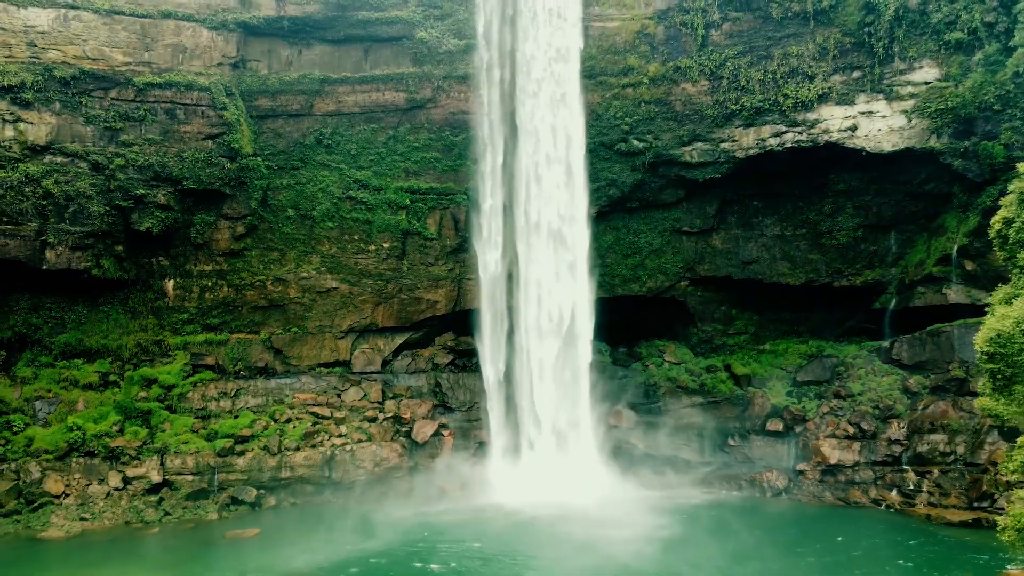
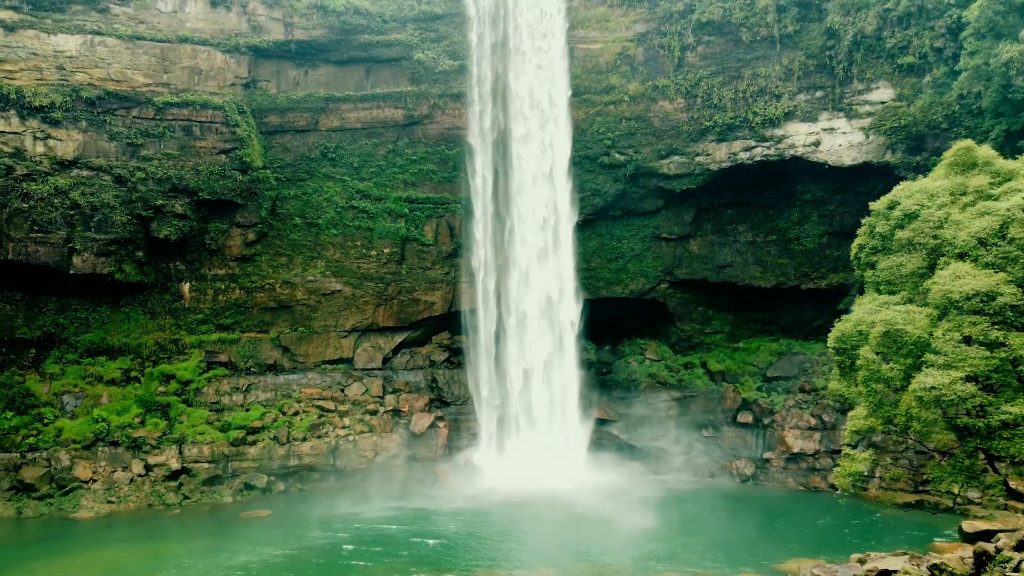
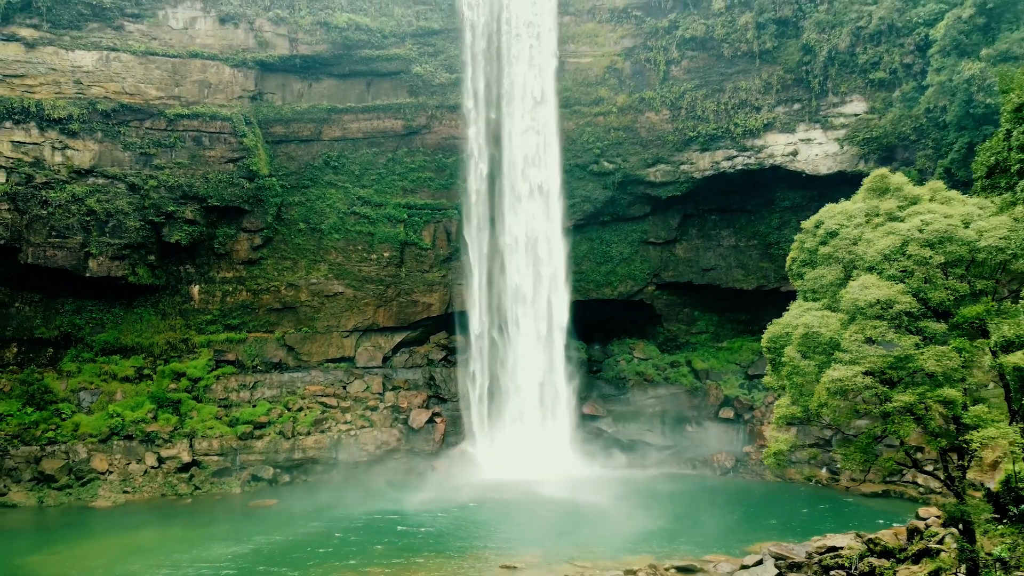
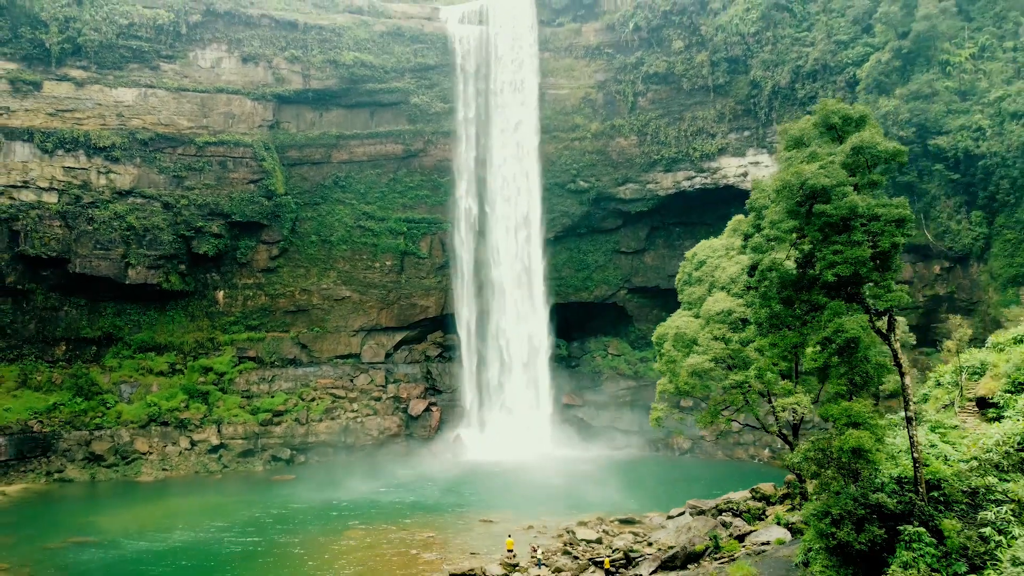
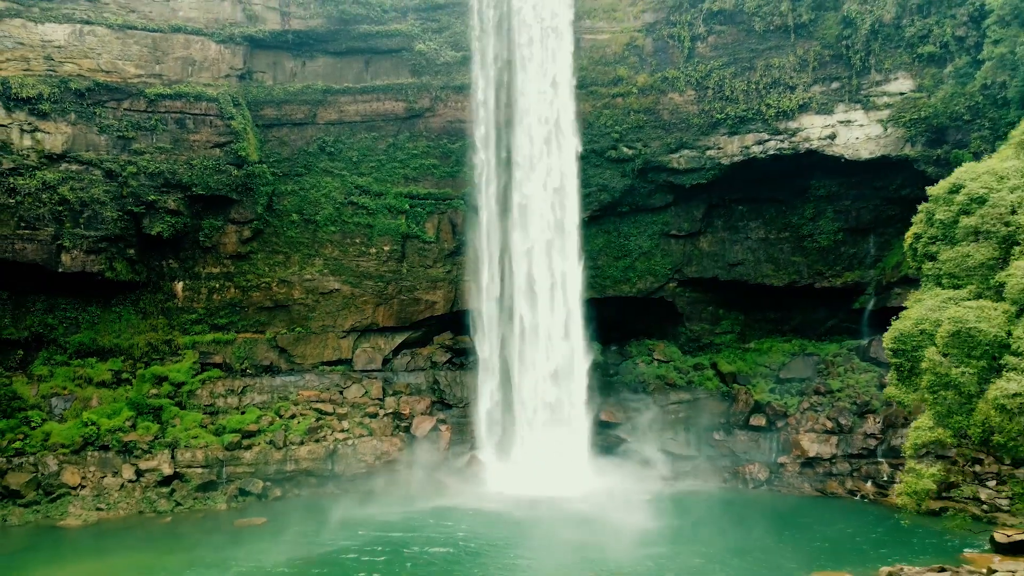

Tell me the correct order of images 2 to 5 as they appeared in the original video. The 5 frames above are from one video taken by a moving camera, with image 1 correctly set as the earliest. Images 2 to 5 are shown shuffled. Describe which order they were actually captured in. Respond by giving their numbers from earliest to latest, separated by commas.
5, 2, 3, 4
